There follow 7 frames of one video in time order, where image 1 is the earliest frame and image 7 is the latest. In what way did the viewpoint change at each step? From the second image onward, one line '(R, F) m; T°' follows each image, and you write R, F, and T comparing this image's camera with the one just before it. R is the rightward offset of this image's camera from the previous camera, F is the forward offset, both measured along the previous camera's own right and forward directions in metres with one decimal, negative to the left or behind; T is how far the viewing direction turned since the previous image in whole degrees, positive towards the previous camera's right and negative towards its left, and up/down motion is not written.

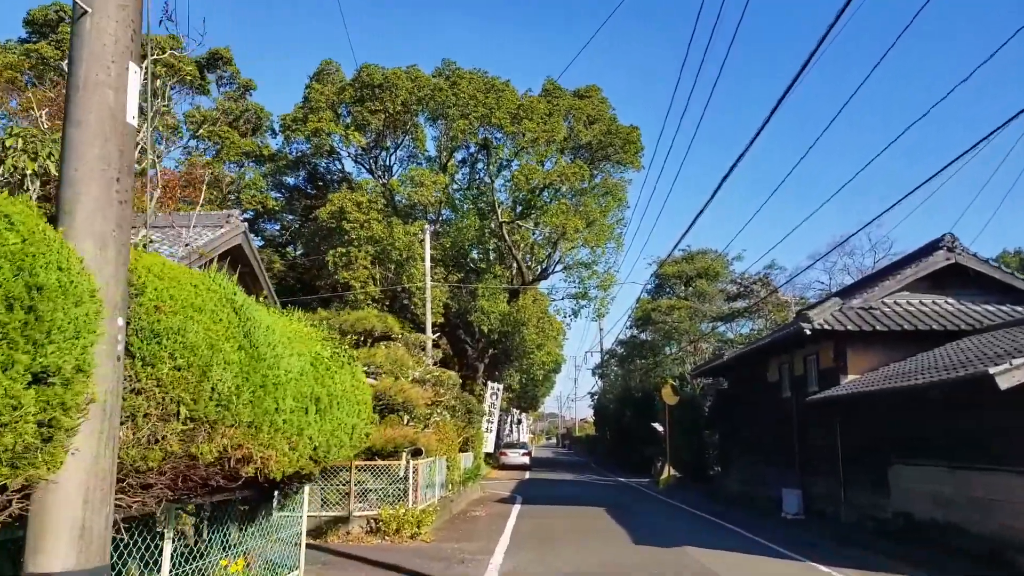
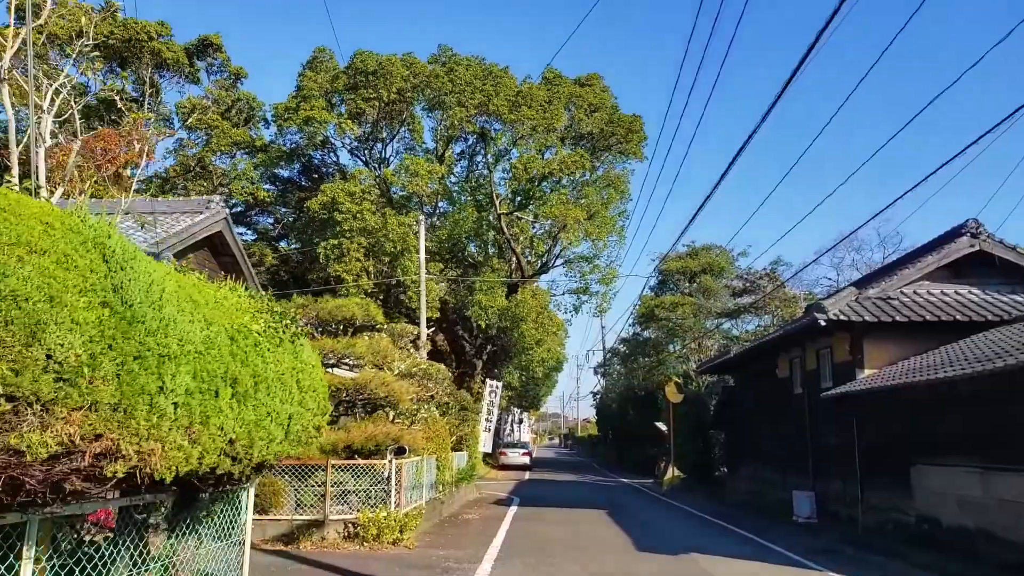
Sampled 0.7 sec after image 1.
(+0.1, +0.8) m; 0°
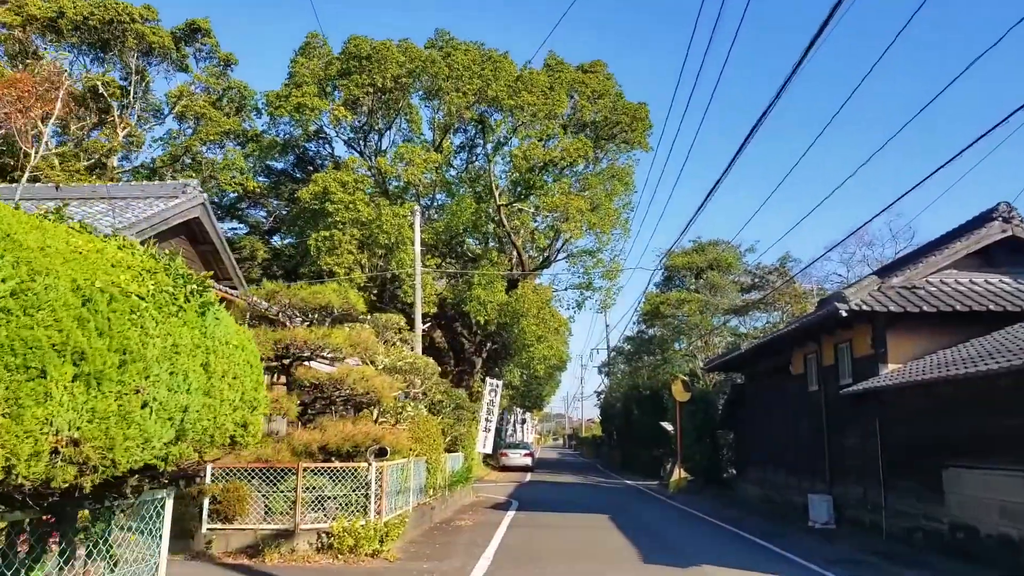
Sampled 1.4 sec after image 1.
(+0.1, +0.9) m; 0°
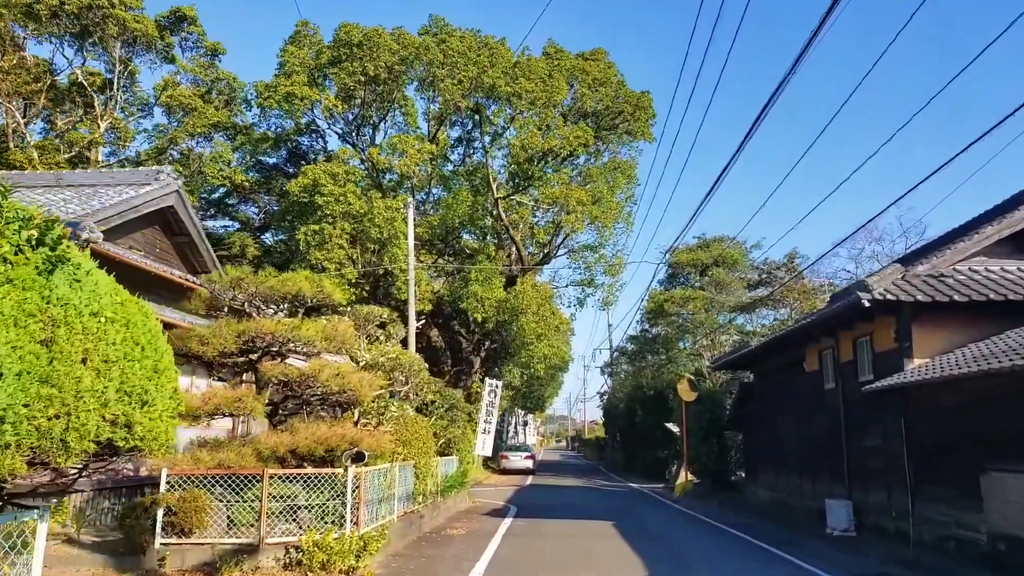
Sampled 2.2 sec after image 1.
(+0.1, +0.9) m; 0°
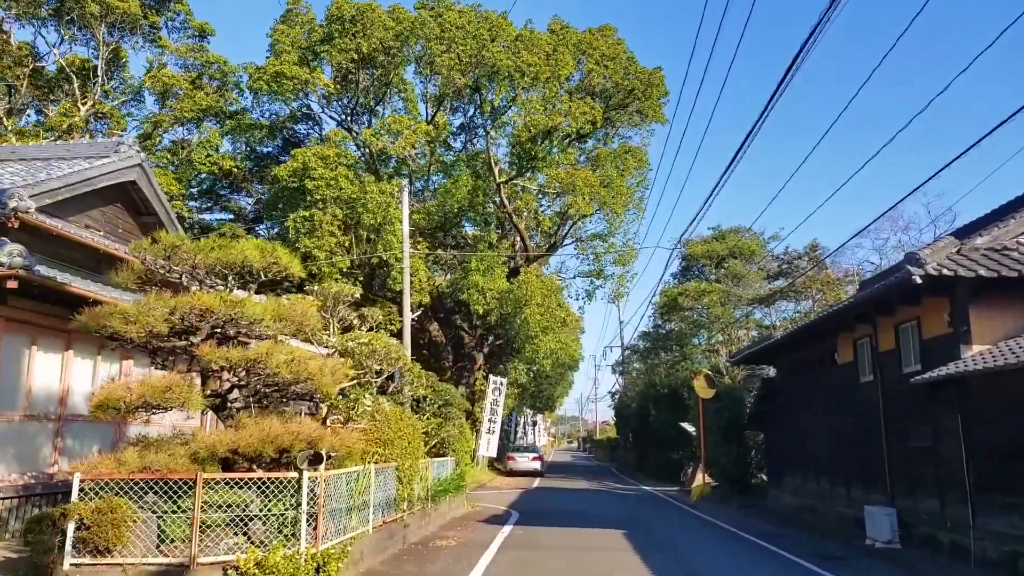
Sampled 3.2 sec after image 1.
(+0.2, +1.3) m; -1°
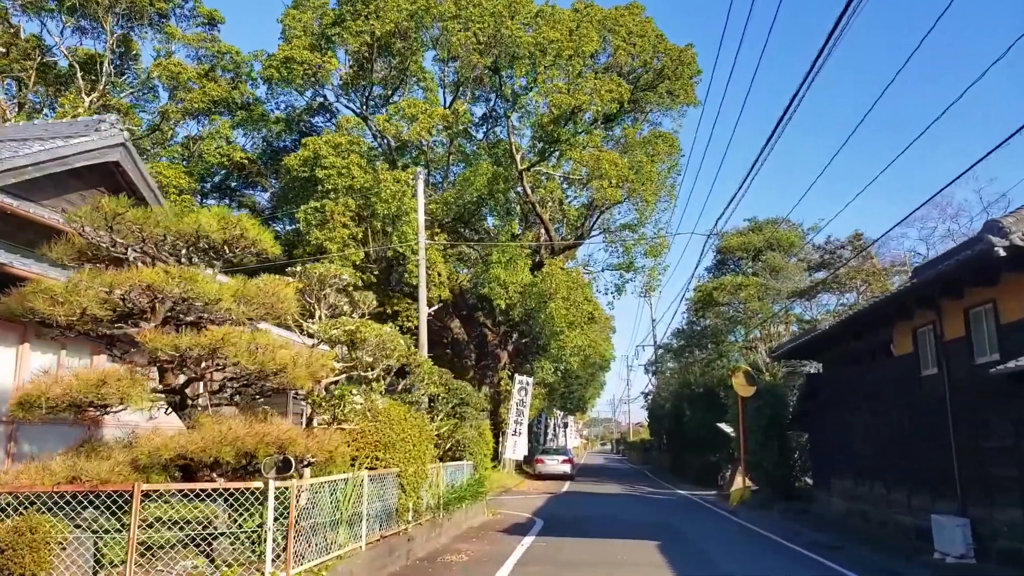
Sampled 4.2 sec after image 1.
(+0.2, +1.2) m; -2°
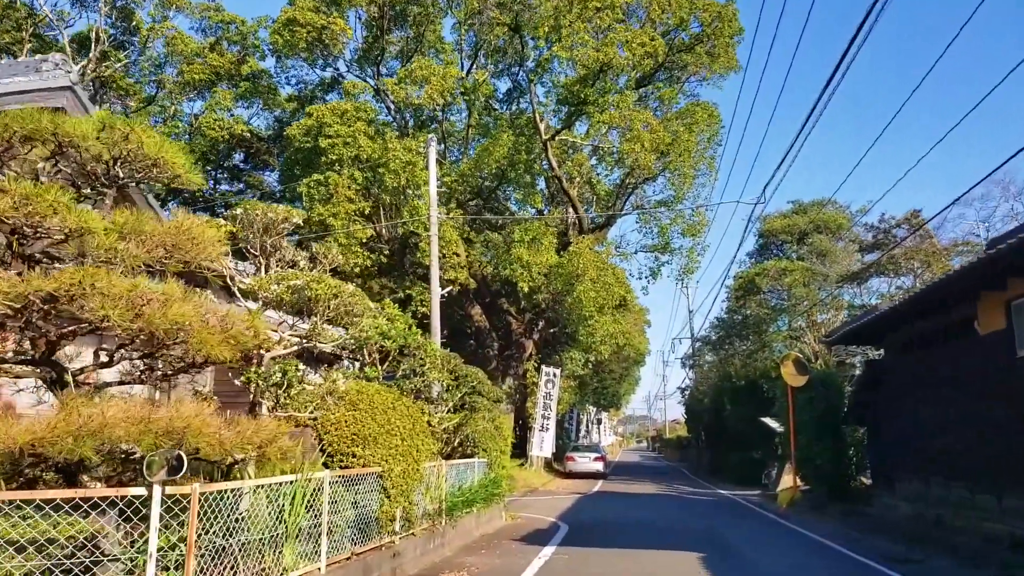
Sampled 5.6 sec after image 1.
(+0.2, +1.7) m; -2°
